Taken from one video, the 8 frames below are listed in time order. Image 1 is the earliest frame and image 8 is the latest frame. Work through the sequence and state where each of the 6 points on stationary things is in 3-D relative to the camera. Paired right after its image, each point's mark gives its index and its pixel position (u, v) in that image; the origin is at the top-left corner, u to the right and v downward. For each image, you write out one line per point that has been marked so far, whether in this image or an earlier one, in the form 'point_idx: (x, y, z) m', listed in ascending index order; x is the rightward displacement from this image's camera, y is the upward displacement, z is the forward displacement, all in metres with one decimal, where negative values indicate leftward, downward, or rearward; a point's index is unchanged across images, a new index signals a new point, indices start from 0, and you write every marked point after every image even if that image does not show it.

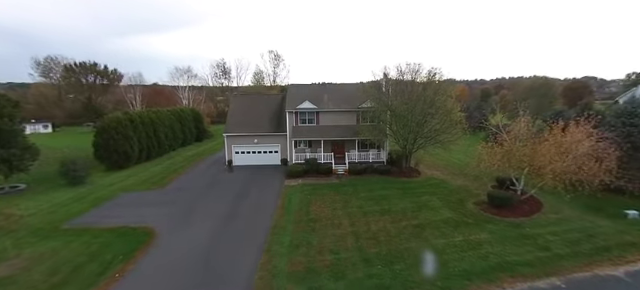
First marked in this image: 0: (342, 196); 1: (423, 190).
0: (+1.7, -3.8, +18.8) m
1: (+8.0, -3.5, +19.6) m
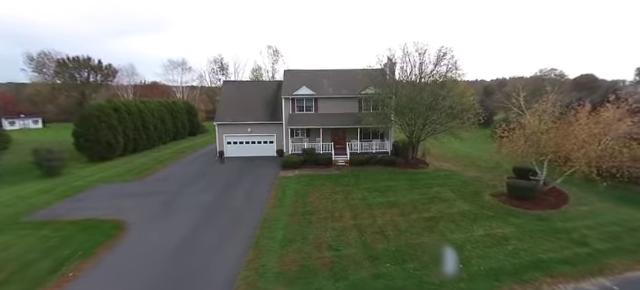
0: (+1.6, -2.8, +16.9) m
1: (+7.9, -2.5, +17.7) m
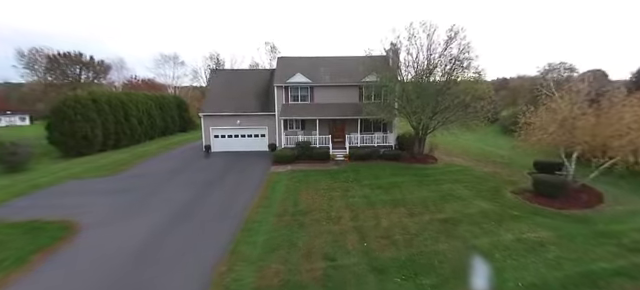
0: (+1.3, -2.2, +14.7) m
1: (+7.6, -2.0, +15.5) m
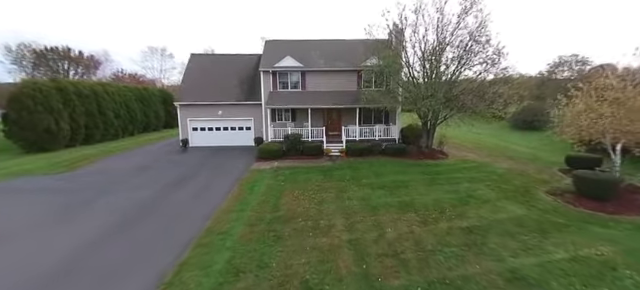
0: (+0.8, -1.8, +12.1) m
1: (+7.1, -1.5, +12.9) m
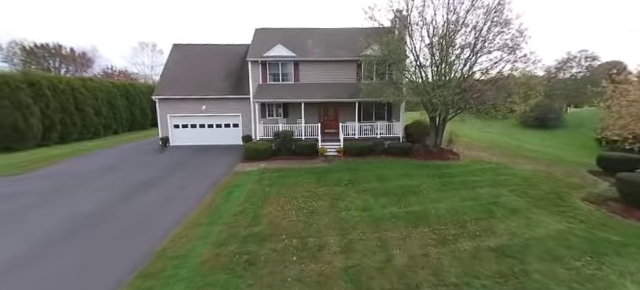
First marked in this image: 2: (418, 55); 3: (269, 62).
0: (+0.5, -1.7, +10.2) m
1: (+6.8, -1.4, +11.0) m
2: (+5.2, +4.8, +13.5) m
3: (-3.3, +5.3, +16.3) m
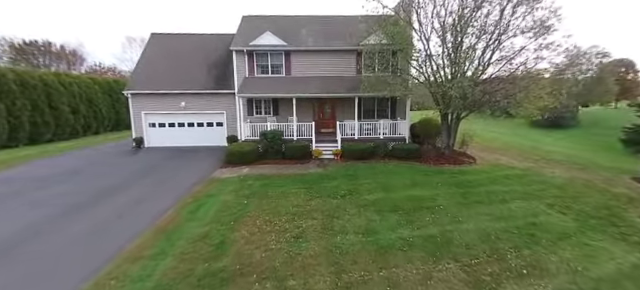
0: (+0.2, -1.8, +8.2) m
1: (+6.5, -1.5, +9.0) m
2: (+4.9, +4.7, +11.6) m
3: (-3.6, +5.3, +14.3) m
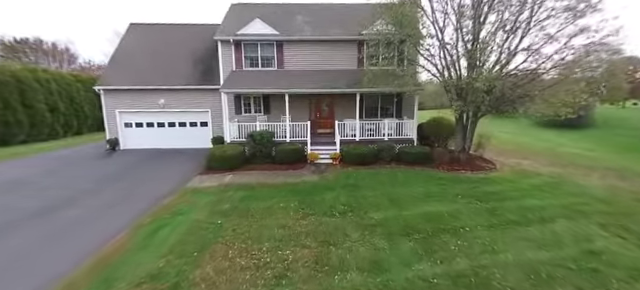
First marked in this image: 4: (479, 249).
0: (0.0, -1.9, +6.6) m
1: (+6.3, -1.7, +7.4) m
2: (+4.7, +4.6, +10.0) m
3: (-3.8, +5.1, +12.7) m
4: (+3.3, -2.2, +5.4) m
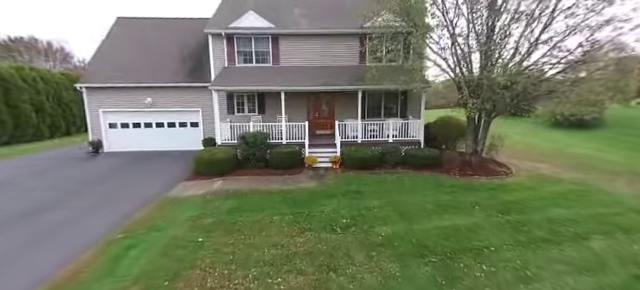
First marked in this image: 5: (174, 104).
0: (0.0, -2.0, +5.7) m
1: (+6.3, -1.7, +6.5) m
2: (+4.7, +4.5, +9.1) m
3: (-3.8, +5.0, +11.7) m
4: (+3.3, -2.3, +4.5) m
5: (-7.1, +2.0, +12.3) m
